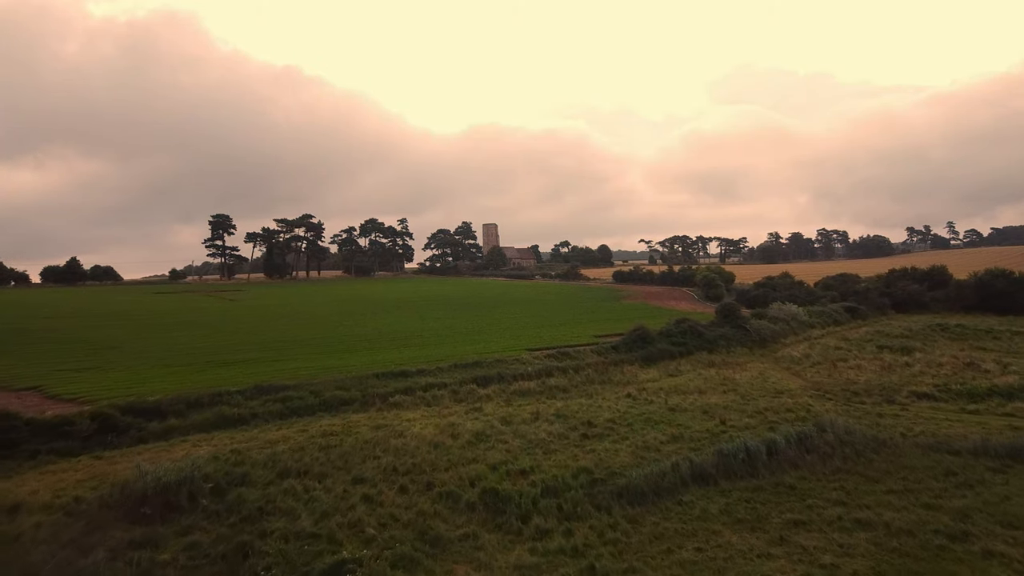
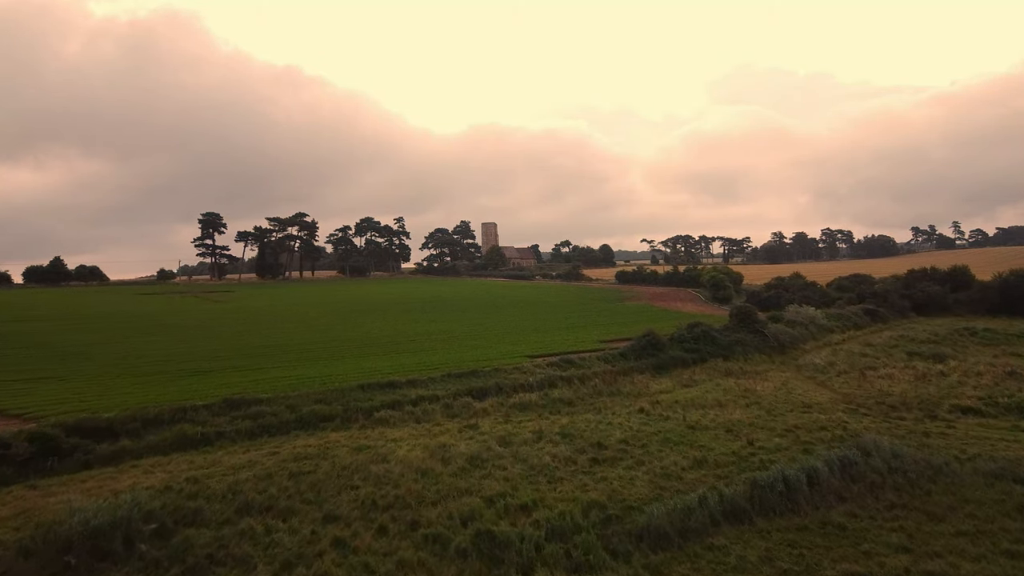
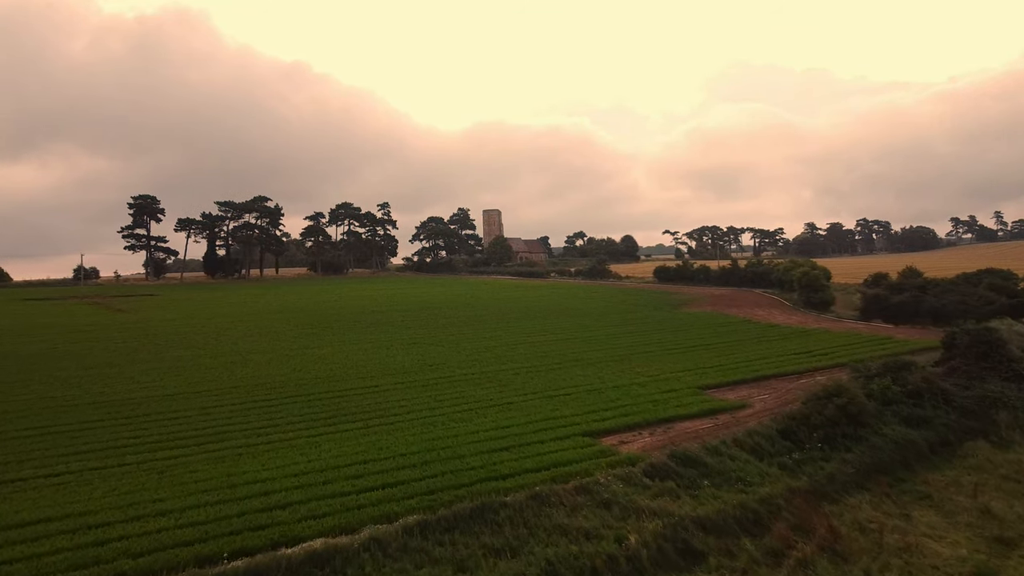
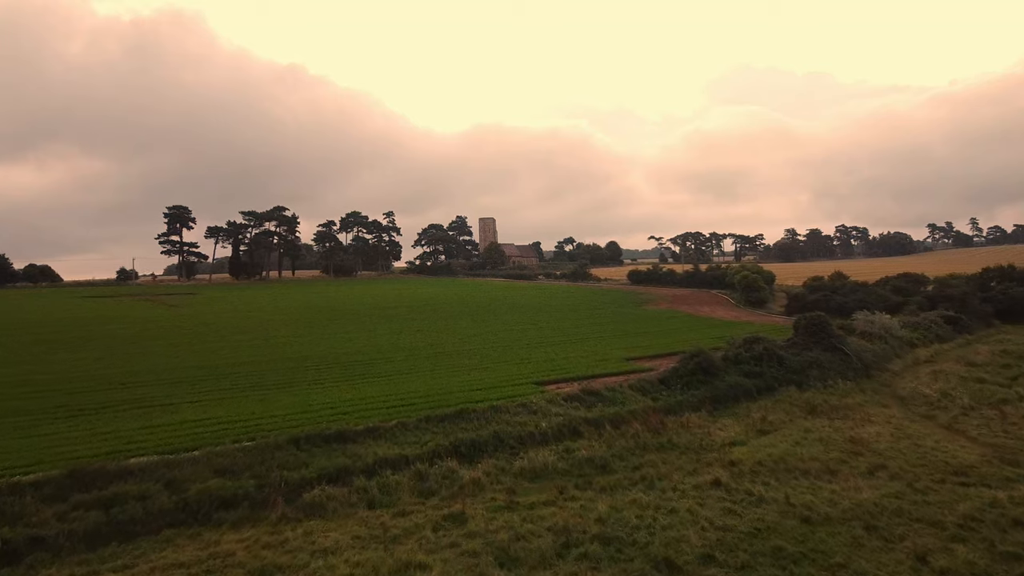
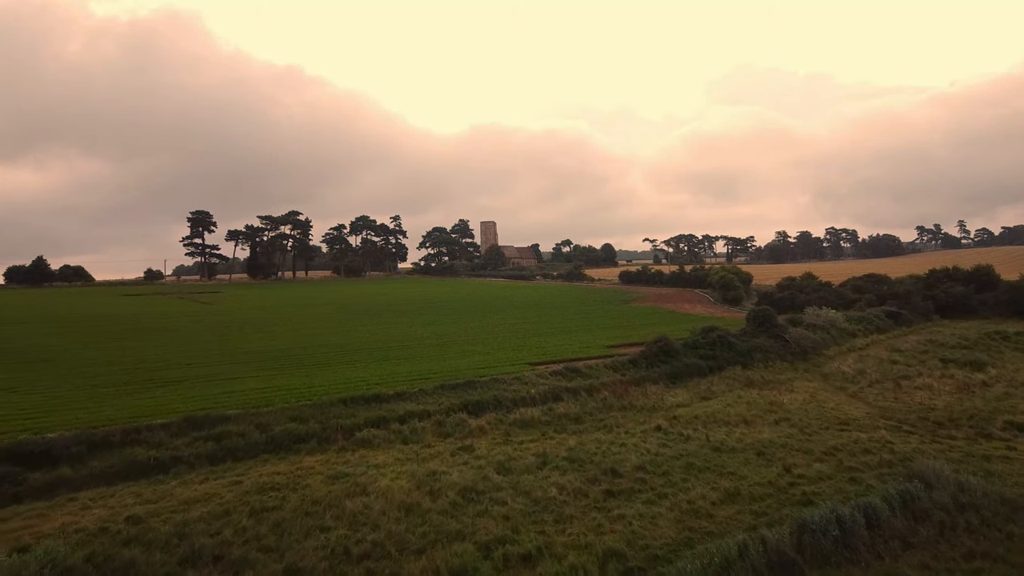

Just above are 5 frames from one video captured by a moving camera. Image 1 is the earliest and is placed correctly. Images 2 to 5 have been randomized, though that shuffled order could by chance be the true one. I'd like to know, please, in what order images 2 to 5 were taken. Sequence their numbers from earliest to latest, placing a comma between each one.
2, 5, 4, 3
